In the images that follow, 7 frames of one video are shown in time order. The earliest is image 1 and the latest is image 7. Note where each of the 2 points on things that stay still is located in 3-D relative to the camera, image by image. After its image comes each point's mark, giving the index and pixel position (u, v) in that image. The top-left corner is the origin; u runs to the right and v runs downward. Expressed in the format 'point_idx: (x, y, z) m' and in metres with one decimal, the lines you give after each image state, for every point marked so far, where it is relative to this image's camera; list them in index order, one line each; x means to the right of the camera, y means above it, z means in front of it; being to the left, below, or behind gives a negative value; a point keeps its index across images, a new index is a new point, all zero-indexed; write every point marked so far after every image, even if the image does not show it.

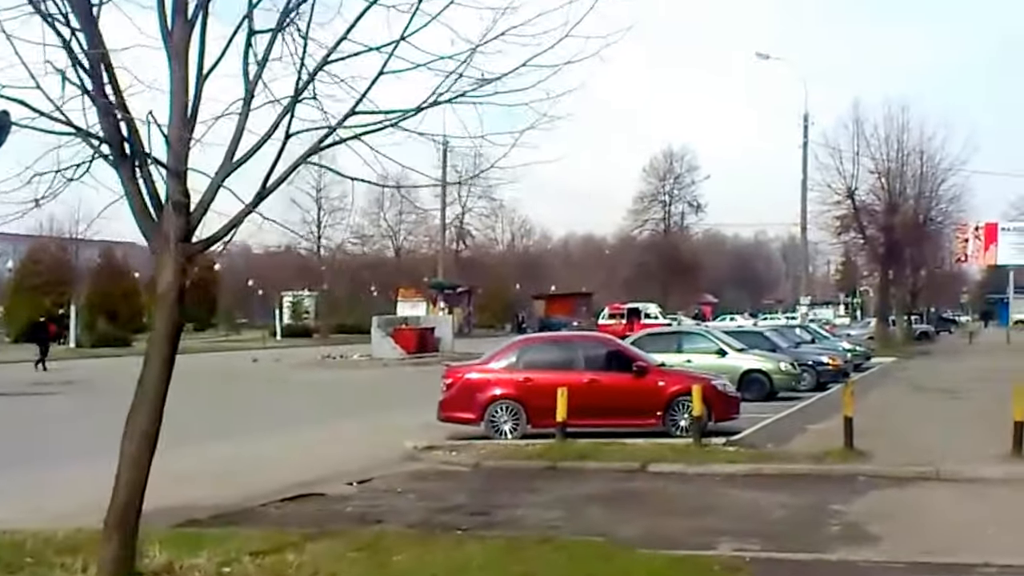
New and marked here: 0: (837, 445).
0: (+2.4, -1.2, +15.5) m
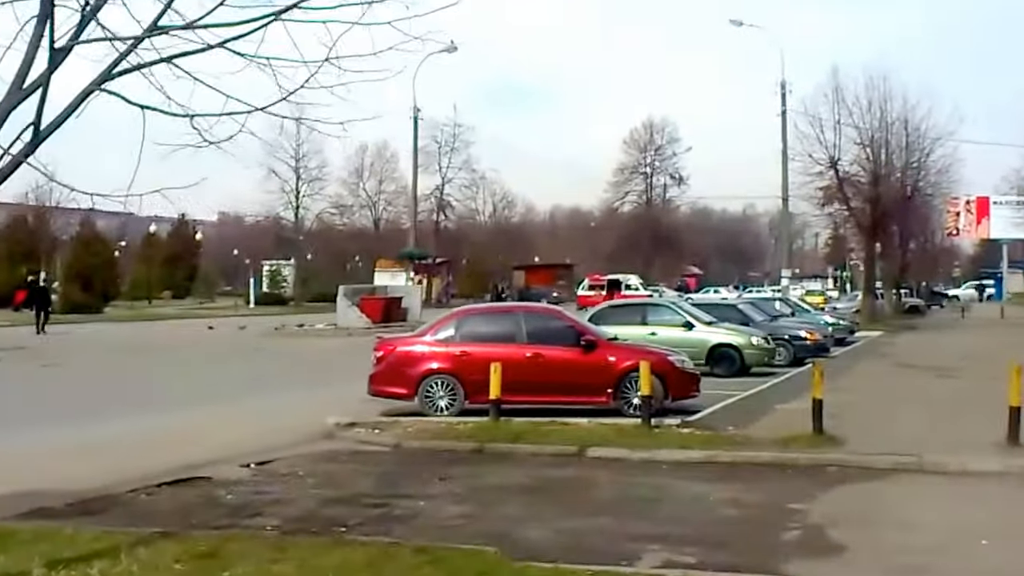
0: (+1.9, -0.9, +13.7) m
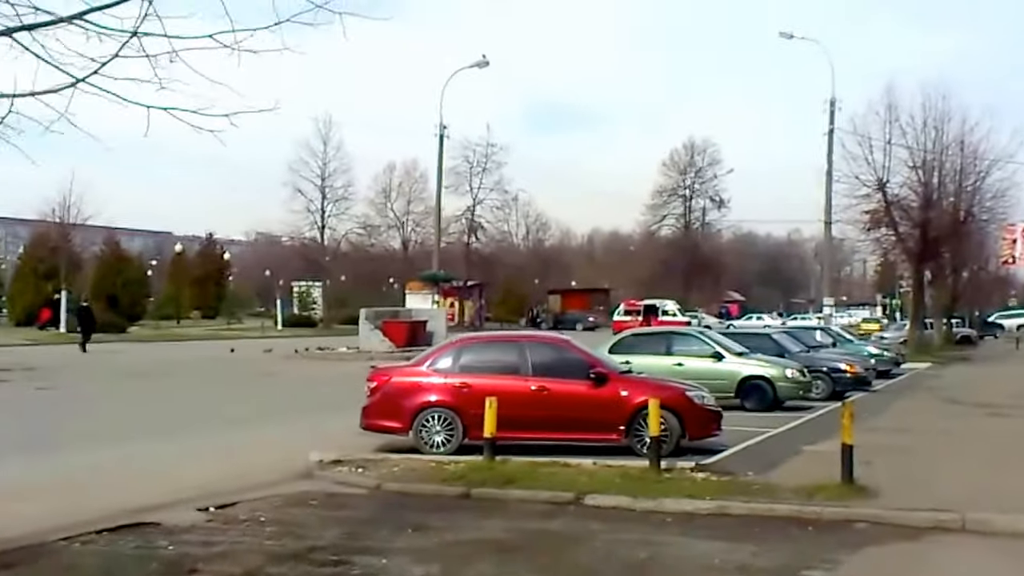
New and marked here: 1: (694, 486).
0: (+1.8, -1.1, +12.3) m
1: (+1.0, -1.1, +12.0) m
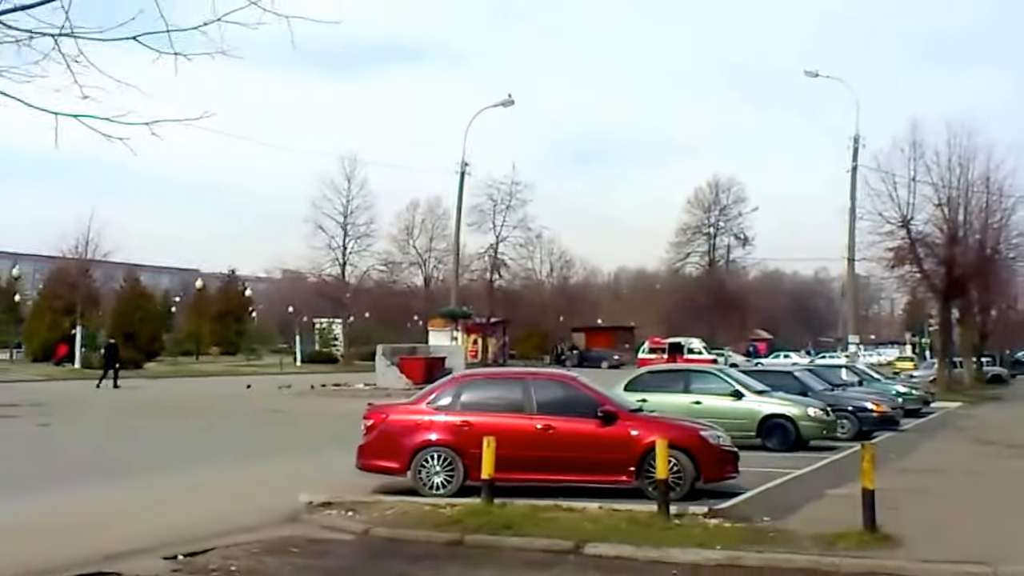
0: (+1.8, -1.3, +11.4) m
1: (+1.0, -1.3, +11.1) m
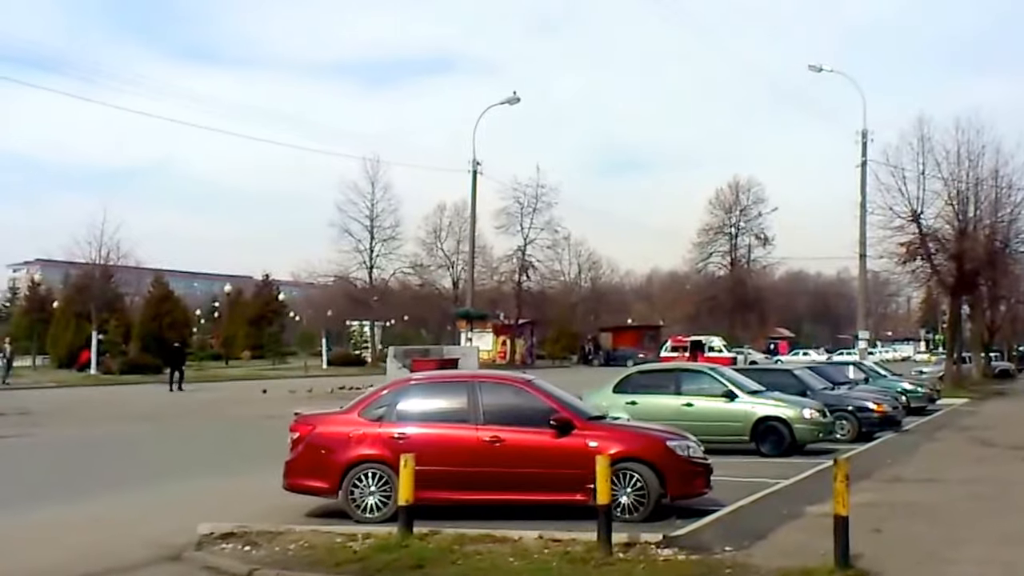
0: (+1.4, -1.2, +9.6) m
1: (+0.6, -1.2, +9.3) m
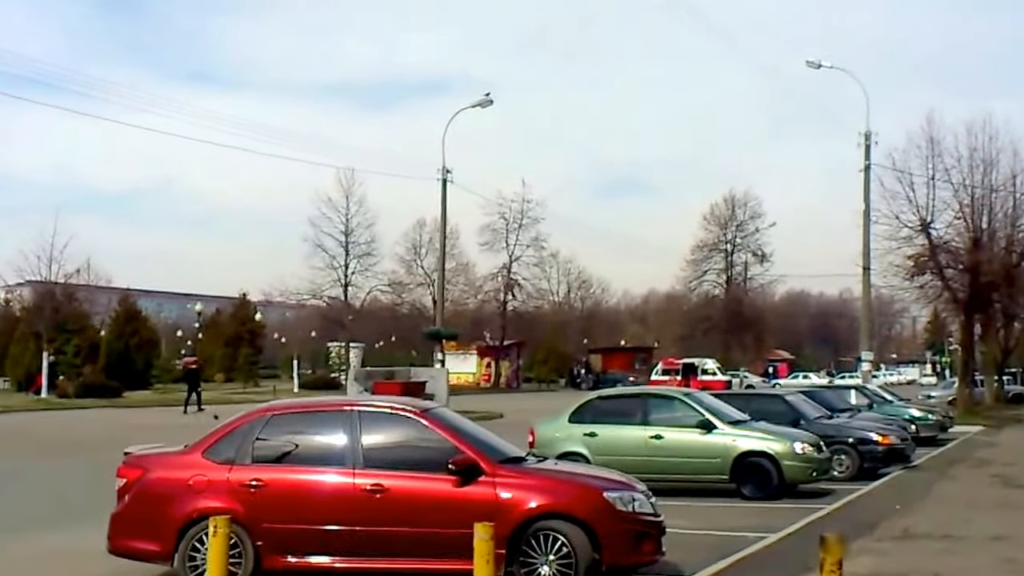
0: (+0.9, -1.2, +6.4) m
1: (+0.1, -1.2, +6.2) m
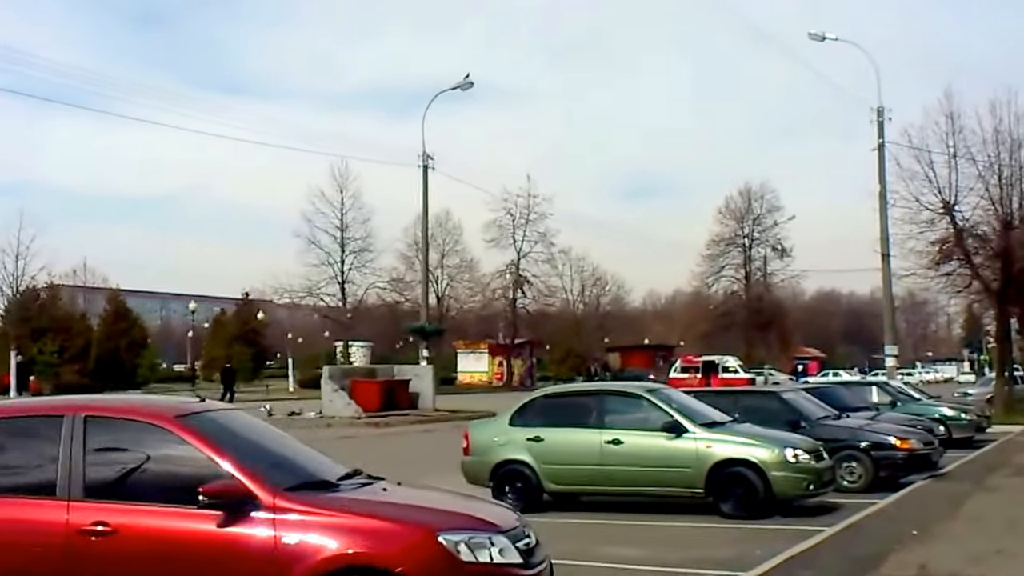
0: (+0.3, -1.0, +3.1) m
1: (-0.6, -1.0, +2.9) m
